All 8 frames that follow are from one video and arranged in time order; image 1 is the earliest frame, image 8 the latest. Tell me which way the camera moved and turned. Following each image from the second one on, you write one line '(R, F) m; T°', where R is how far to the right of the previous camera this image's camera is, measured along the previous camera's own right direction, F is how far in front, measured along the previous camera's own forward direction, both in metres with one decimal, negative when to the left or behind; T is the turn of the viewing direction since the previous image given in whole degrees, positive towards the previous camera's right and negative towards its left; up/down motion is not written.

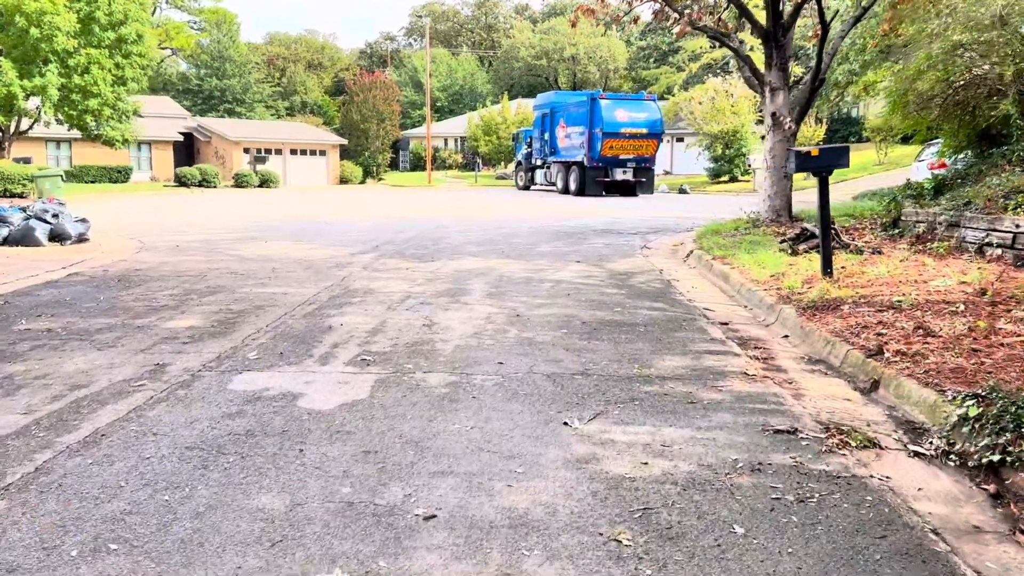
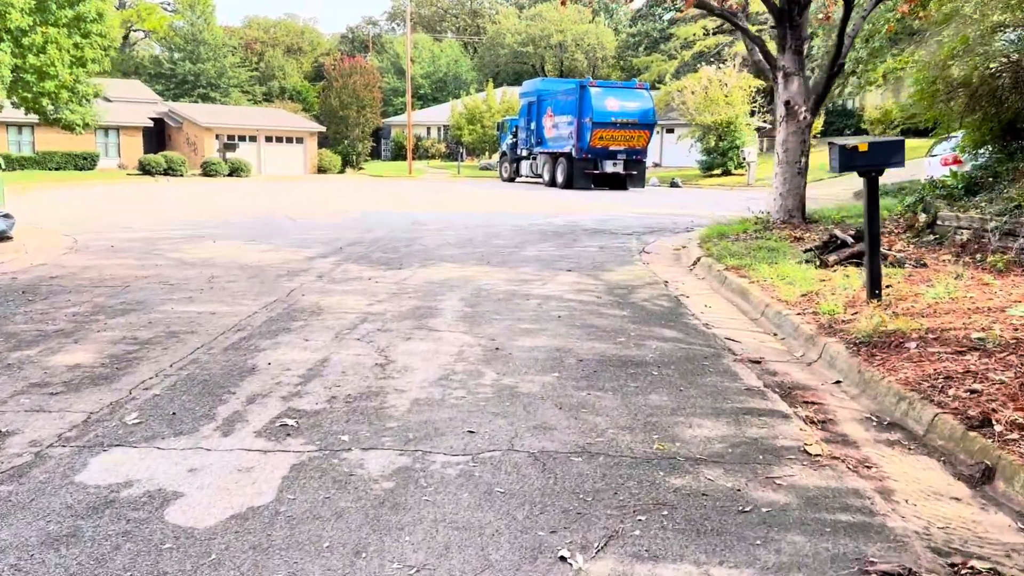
(0.0, +1.5) m; +1°
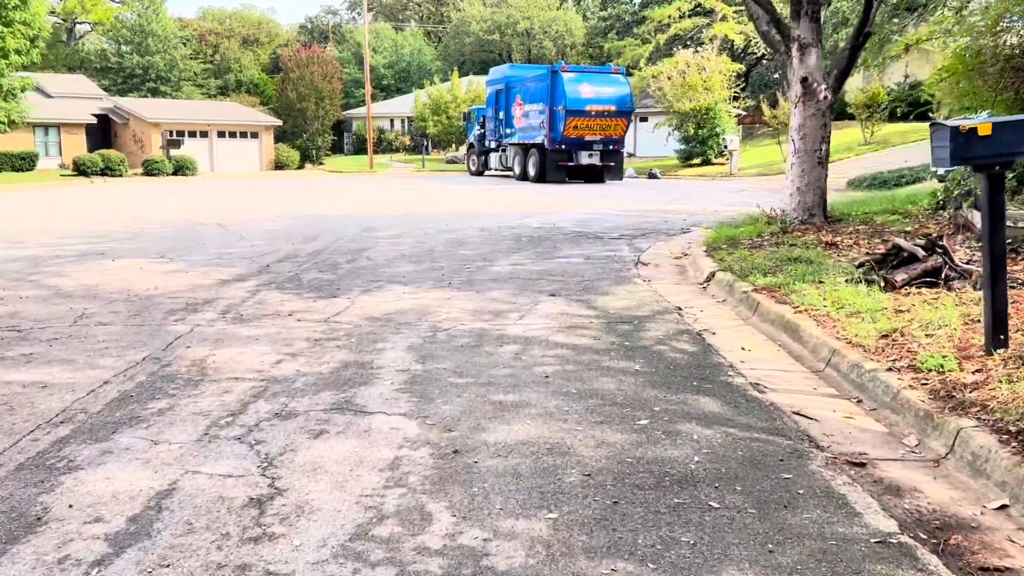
(0.0, +2.1) m; +2°
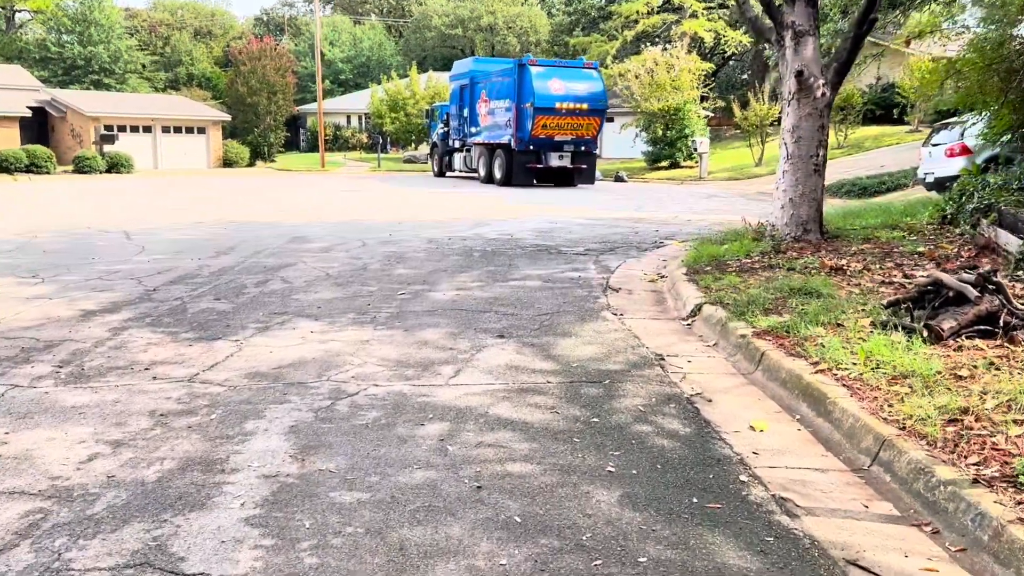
(+0.2, +1.5) m; +2°
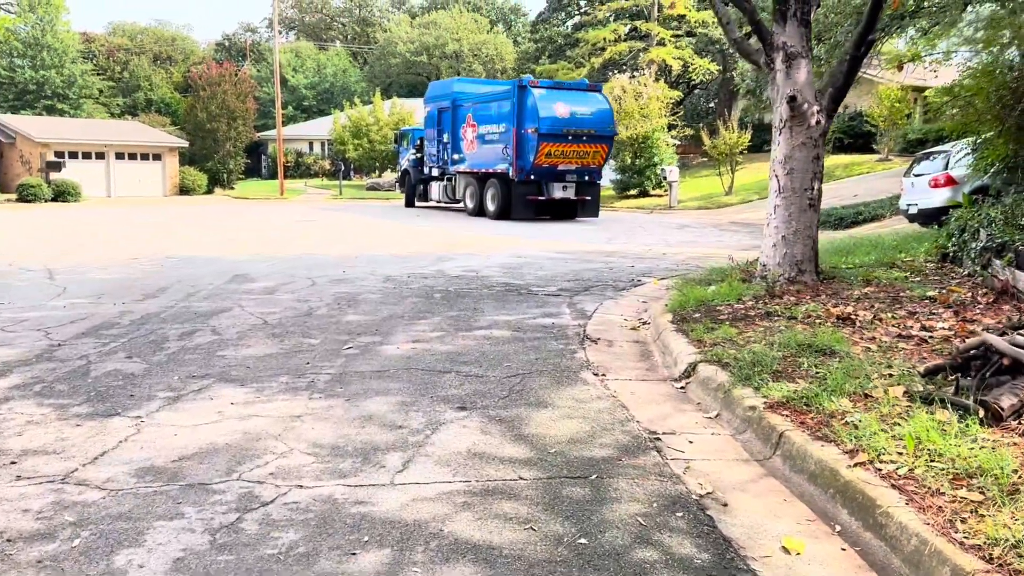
(0.0, +0.9) m; +2°
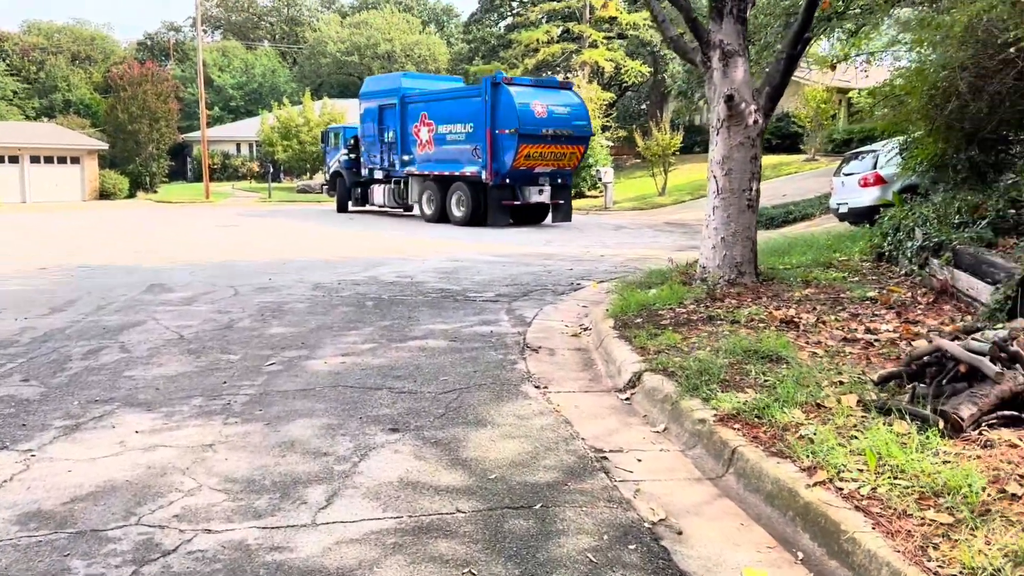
(0.0, +0.3) m; +4°
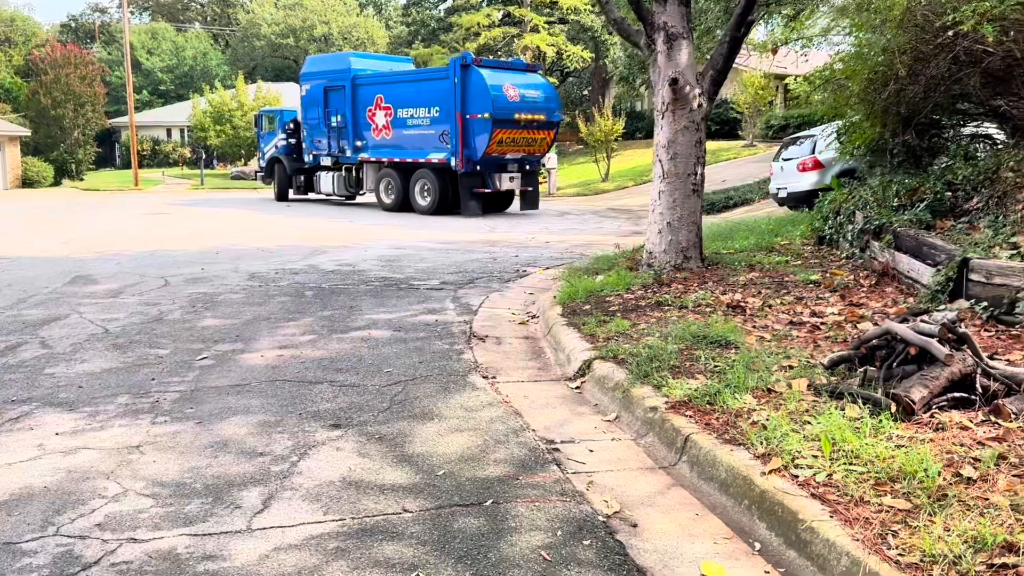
(0.0, +0.2) m; +4°
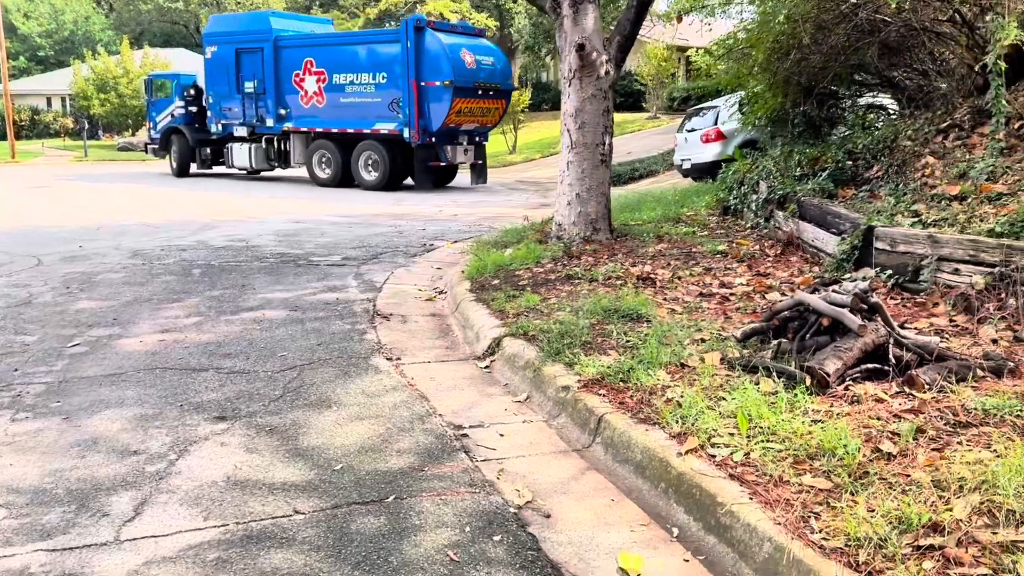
(0.0, +0.3) m; +6°
